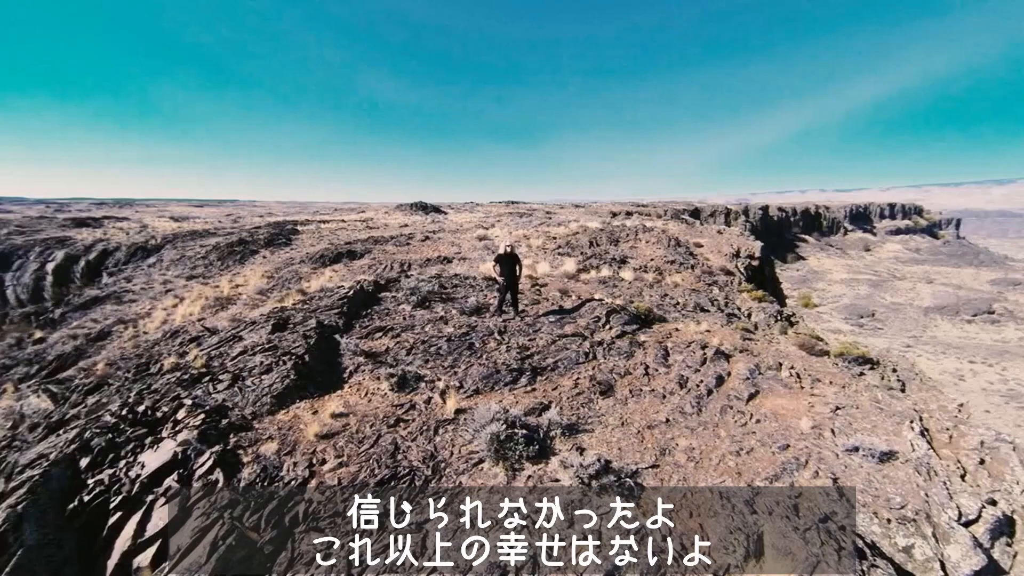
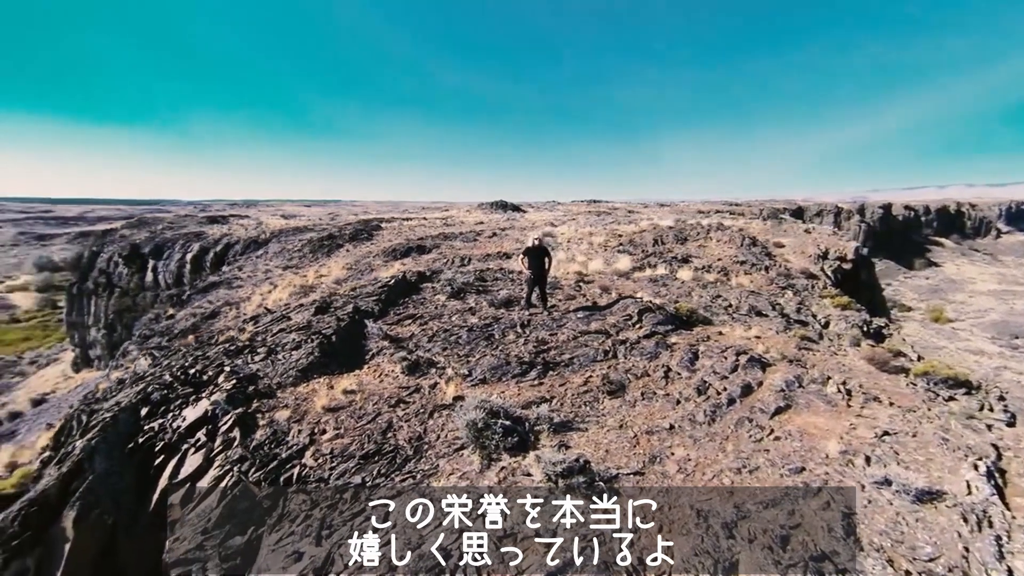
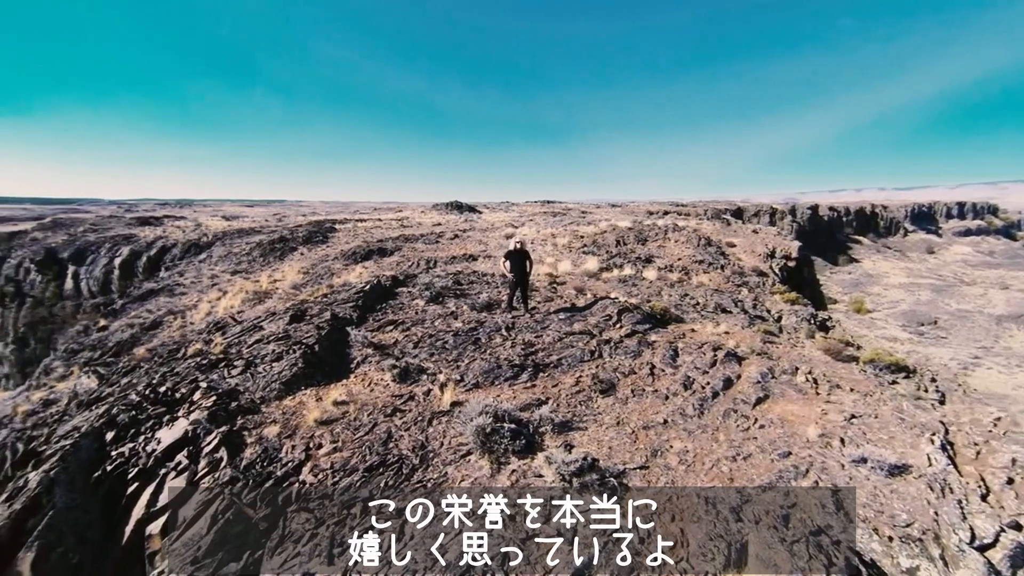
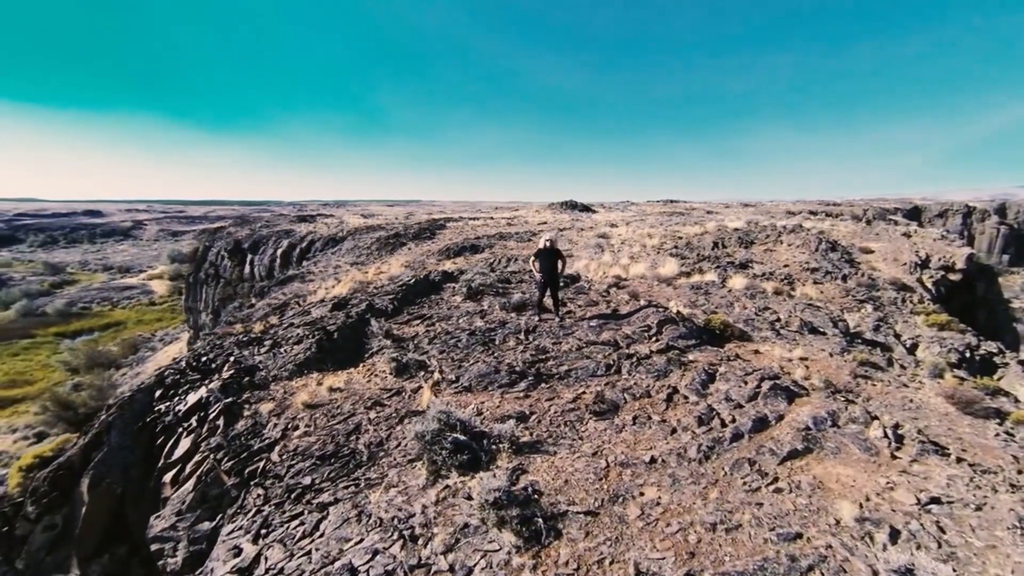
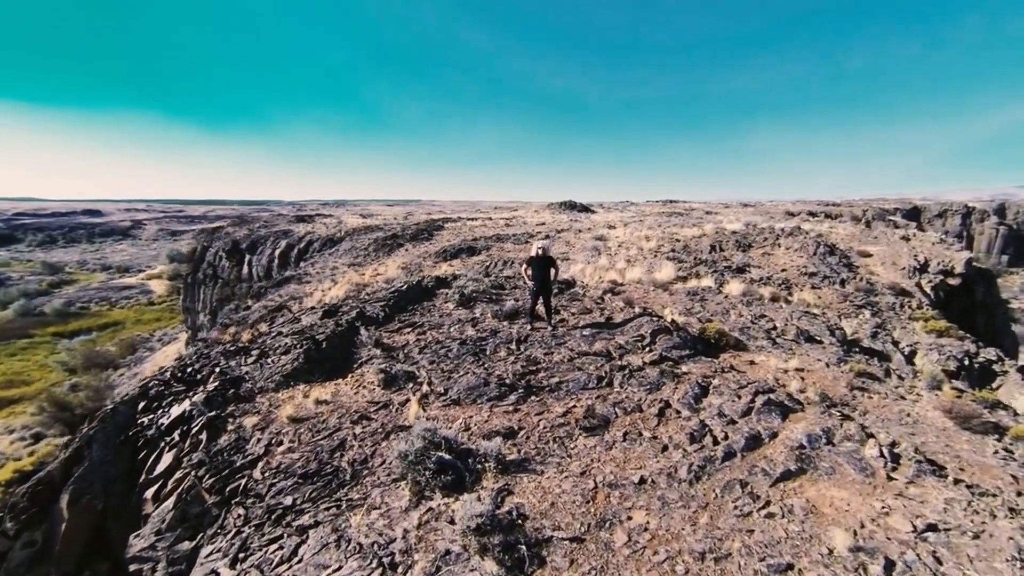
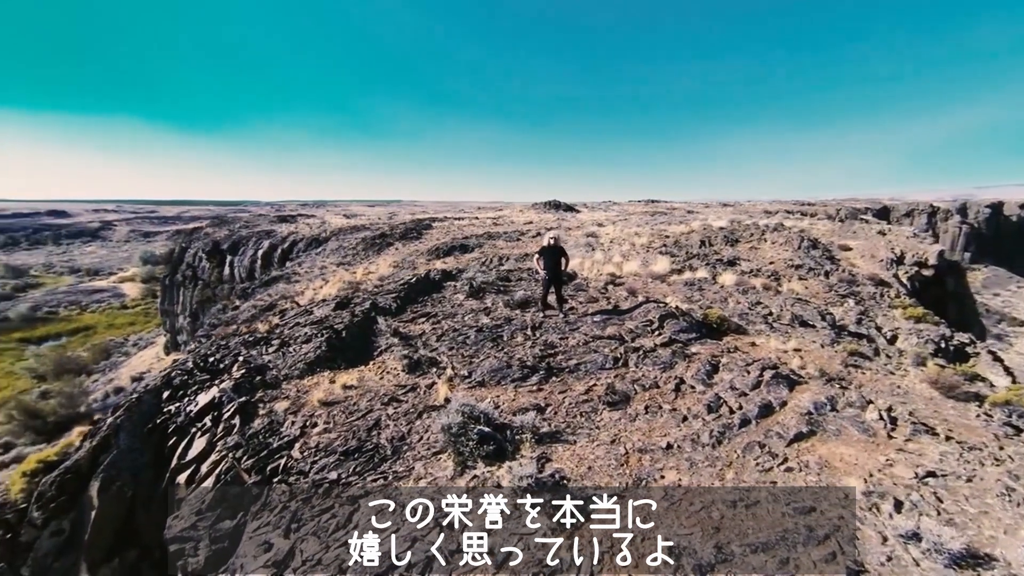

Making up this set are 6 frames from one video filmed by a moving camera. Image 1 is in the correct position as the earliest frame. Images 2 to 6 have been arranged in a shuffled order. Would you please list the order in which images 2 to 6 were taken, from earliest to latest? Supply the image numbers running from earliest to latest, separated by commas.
3, 2, 6, 4, 5
